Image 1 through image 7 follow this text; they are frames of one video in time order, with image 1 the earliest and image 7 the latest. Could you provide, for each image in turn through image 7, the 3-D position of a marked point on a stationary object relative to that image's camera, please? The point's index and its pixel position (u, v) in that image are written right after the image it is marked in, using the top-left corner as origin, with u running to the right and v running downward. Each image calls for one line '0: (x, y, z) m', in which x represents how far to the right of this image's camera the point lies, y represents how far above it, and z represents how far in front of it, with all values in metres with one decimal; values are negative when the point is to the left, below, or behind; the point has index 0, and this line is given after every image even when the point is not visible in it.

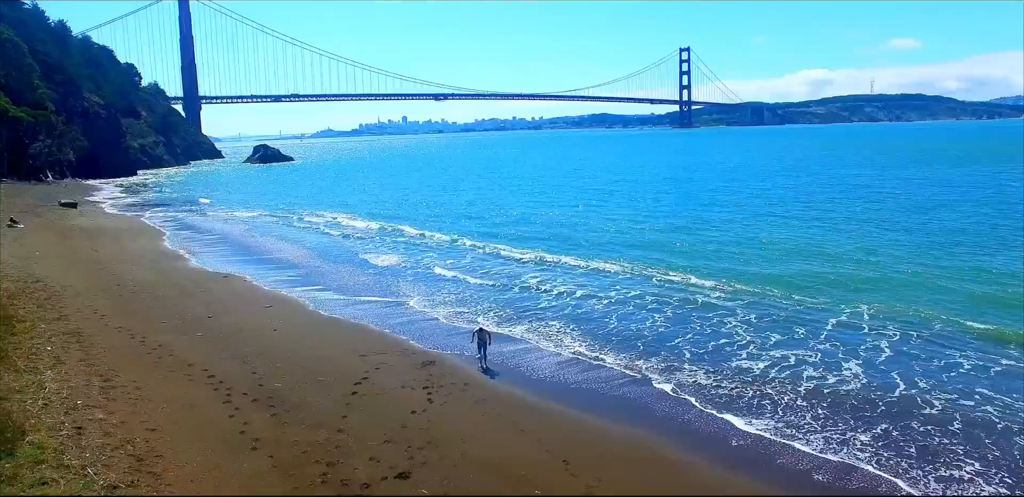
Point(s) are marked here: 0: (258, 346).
0: (-3.7, -1.4, +9.6) m
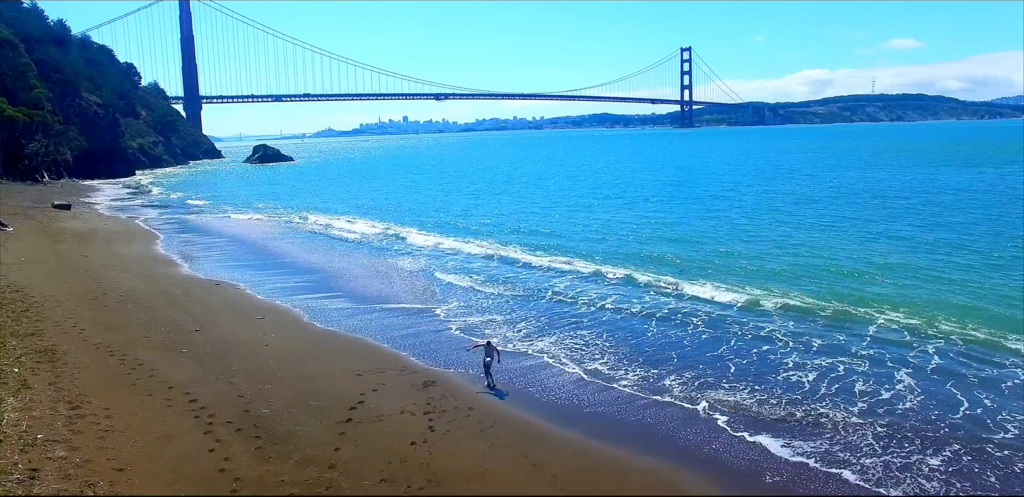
0: (-3.6, -1.5, +9.0) m
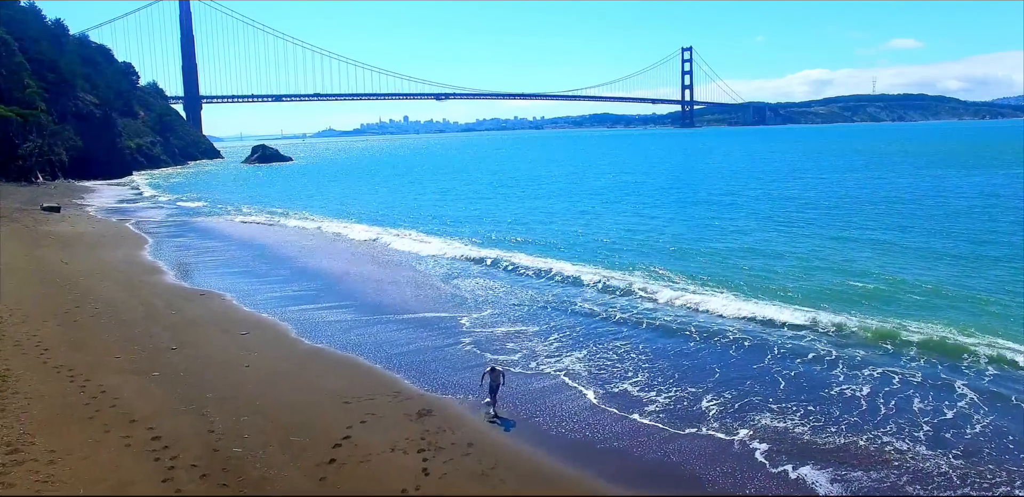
0: (-3.5, -1.7, +8.1) m
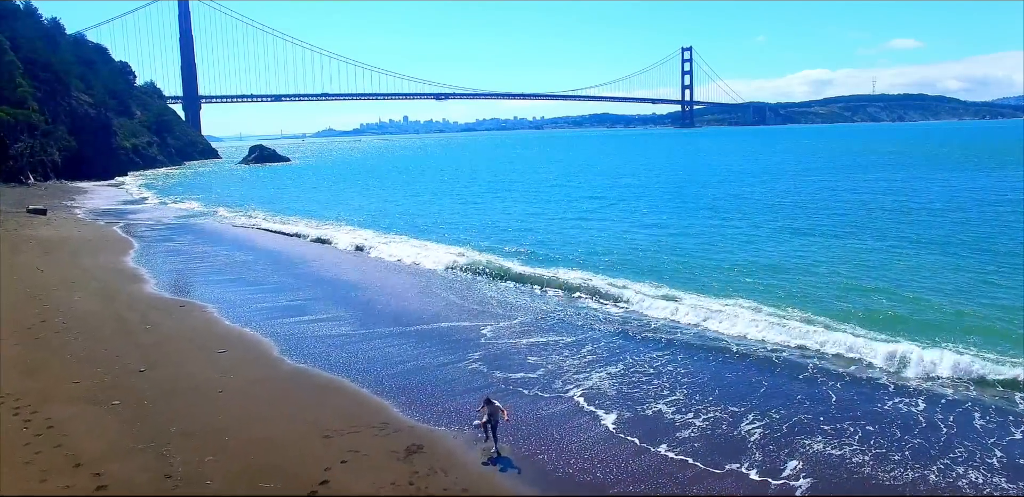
0: (-3.5, -1.9, +7.2) m
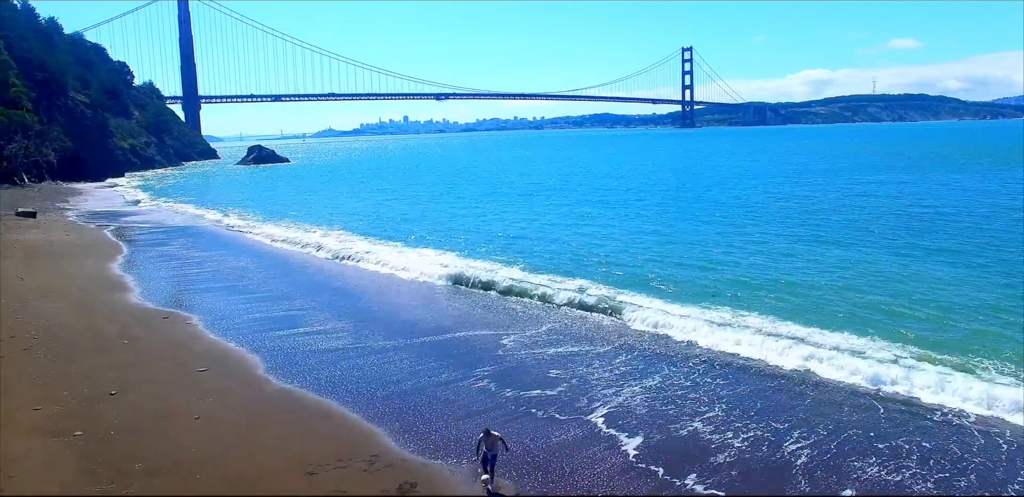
0: (-3.5, -2.0, +6.5) m
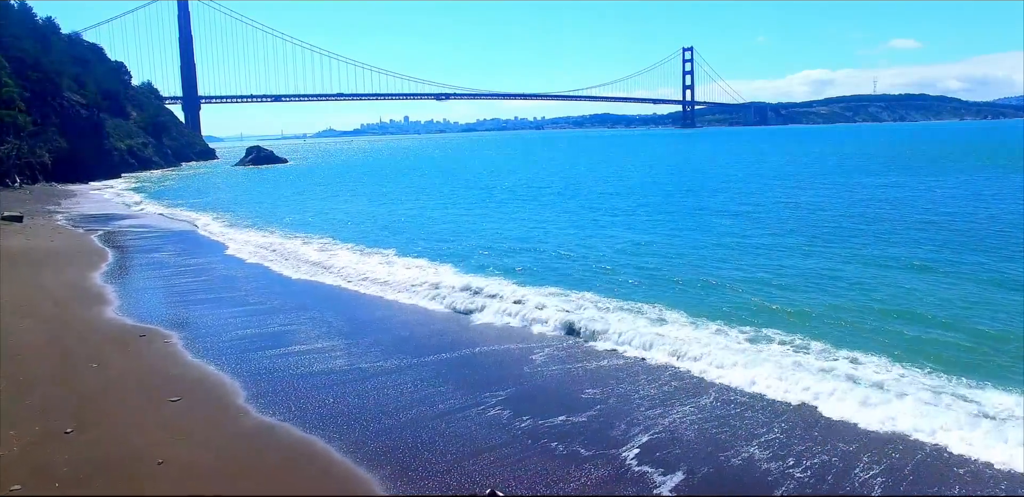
0: (-3.4, -2.2, +5.6) m
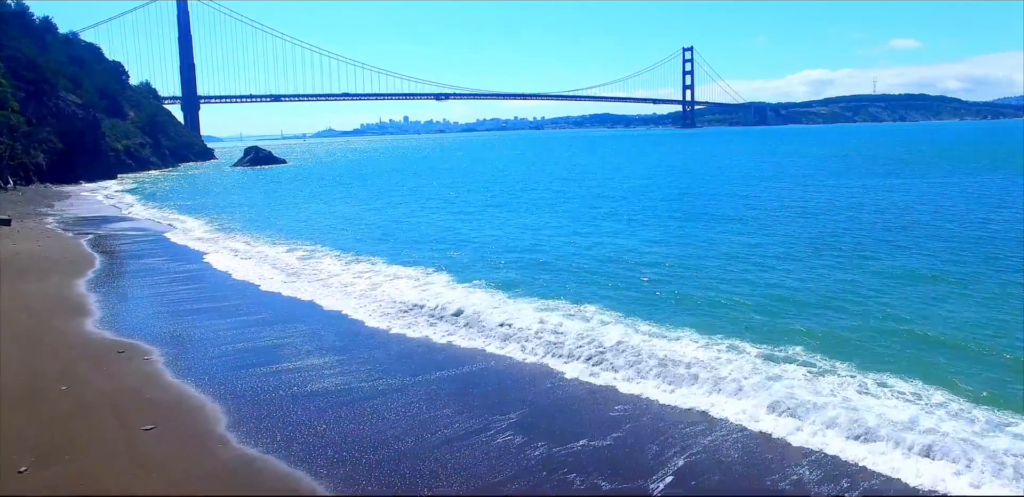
0: (-3.3, -2.4, +4.9) m
